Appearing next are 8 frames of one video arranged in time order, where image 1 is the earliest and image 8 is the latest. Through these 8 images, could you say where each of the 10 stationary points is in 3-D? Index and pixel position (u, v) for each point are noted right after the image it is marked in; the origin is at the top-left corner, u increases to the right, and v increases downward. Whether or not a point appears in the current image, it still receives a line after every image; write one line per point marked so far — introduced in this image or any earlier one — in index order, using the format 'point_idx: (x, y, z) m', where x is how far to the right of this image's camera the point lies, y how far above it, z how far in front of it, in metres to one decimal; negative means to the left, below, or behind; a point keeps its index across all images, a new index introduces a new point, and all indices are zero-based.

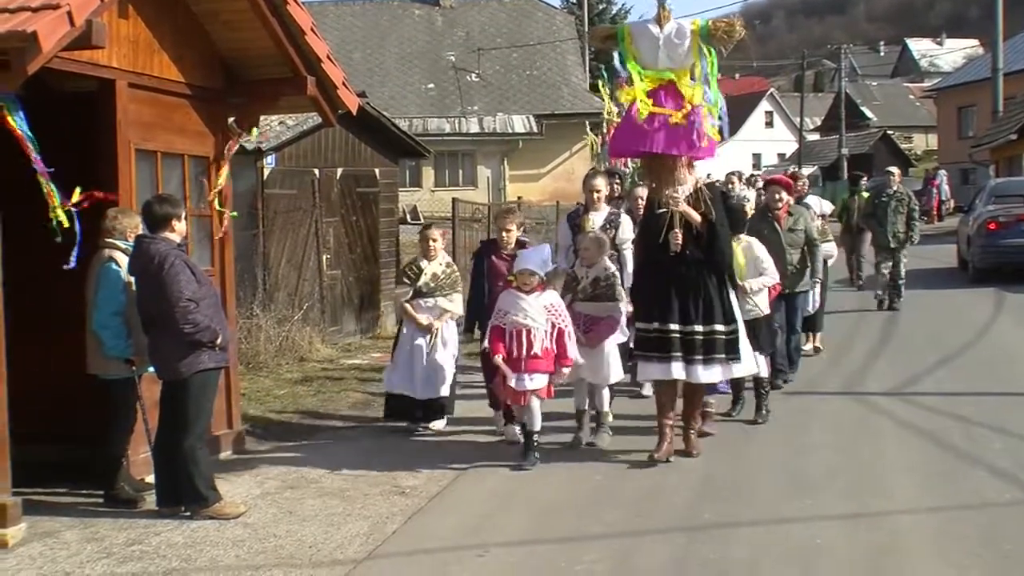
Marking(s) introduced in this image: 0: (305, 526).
0: (-0.7, -0.8, +5.9) m
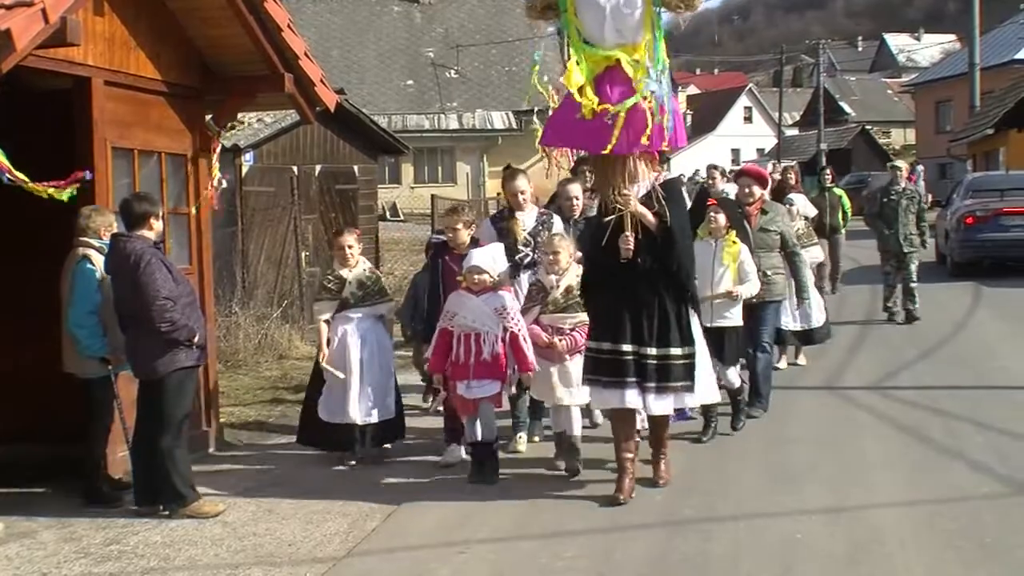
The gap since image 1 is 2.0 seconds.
0: (-0.8, -0.8, +5.9) m
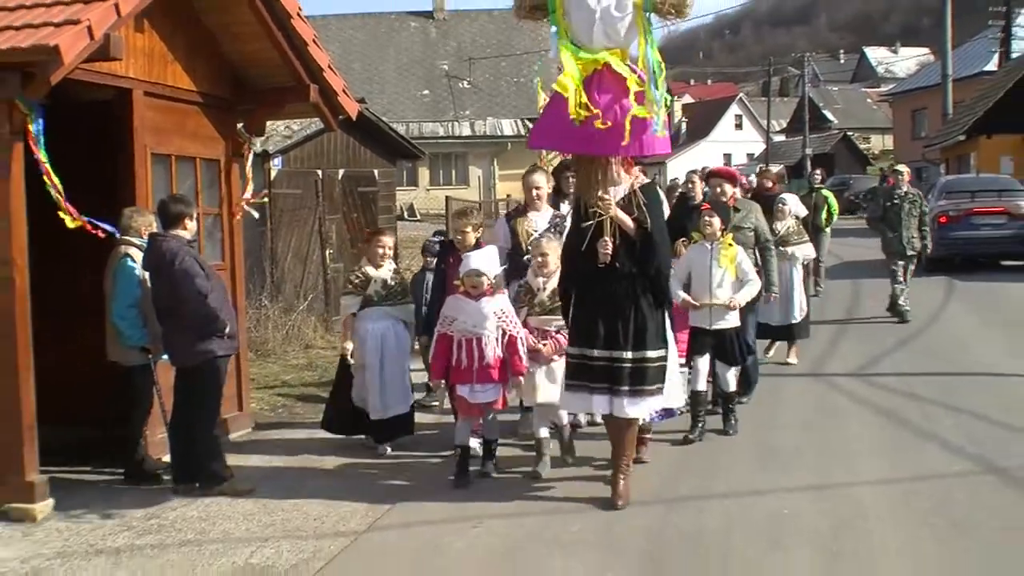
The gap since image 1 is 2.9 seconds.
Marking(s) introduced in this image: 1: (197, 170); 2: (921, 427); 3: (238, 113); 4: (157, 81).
0: (-0.7, -0.8, +6.4) m
1: (-1.3, +0.5, +7.2) m
2: (+1.6, -0.6, +7.0) m
3: (-1.2, +0.7, +7.6) m
4: (-1.4, +0.8, +6.7) m
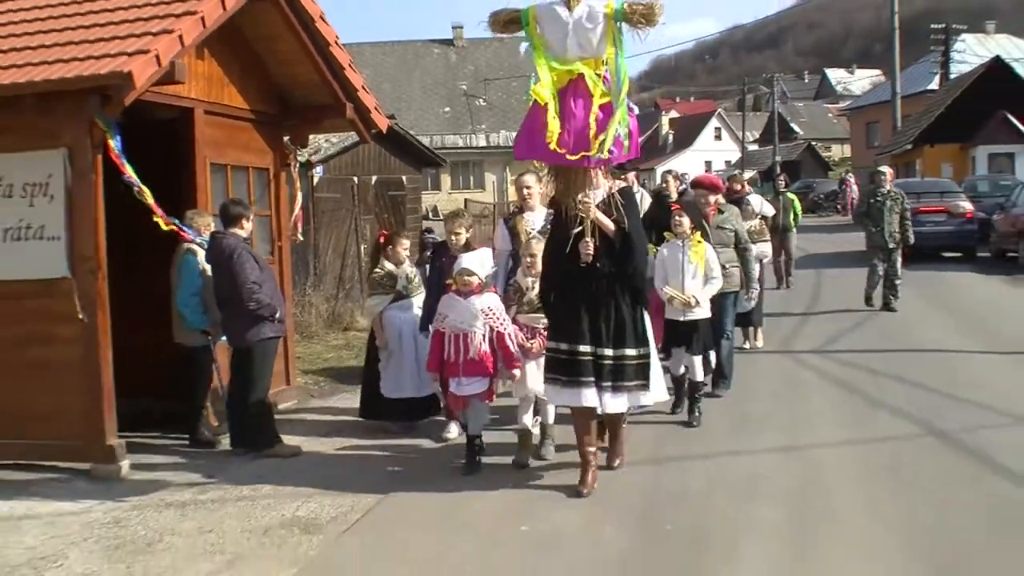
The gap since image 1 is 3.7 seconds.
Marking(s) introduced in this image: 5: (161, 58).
0: (-0.7, -0.7, +7.5) m
1: (-1.2, +0.5, +8.2) m
2: (+1.7, -0.5, +8.0) m
3: (-1.1, +0.8, +8.6) m
4: (-1.3, +0.8, +7.7) m
5: (-1.3, +0.9, +6.5) m
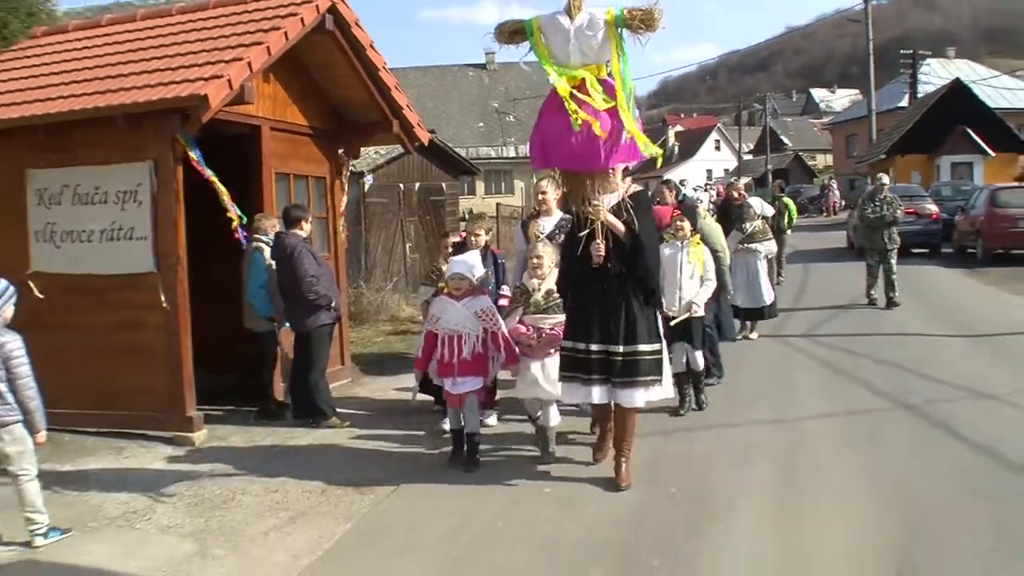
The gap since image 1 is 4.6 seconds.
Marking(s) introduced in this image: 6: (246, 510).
0: (-0.6, -0.7, +8.6) m
1: (-1.1, +0.6, +9.4) m
2: (+1.8, -0.5, +9.0) m
3: (-1.0, +0.8, +9.8) m
4: (-1.2, +0.9, +8.9) m
5: (-1.2, +0.9, +7.6) m
6: (-1.1, -0.8, +7.0) m
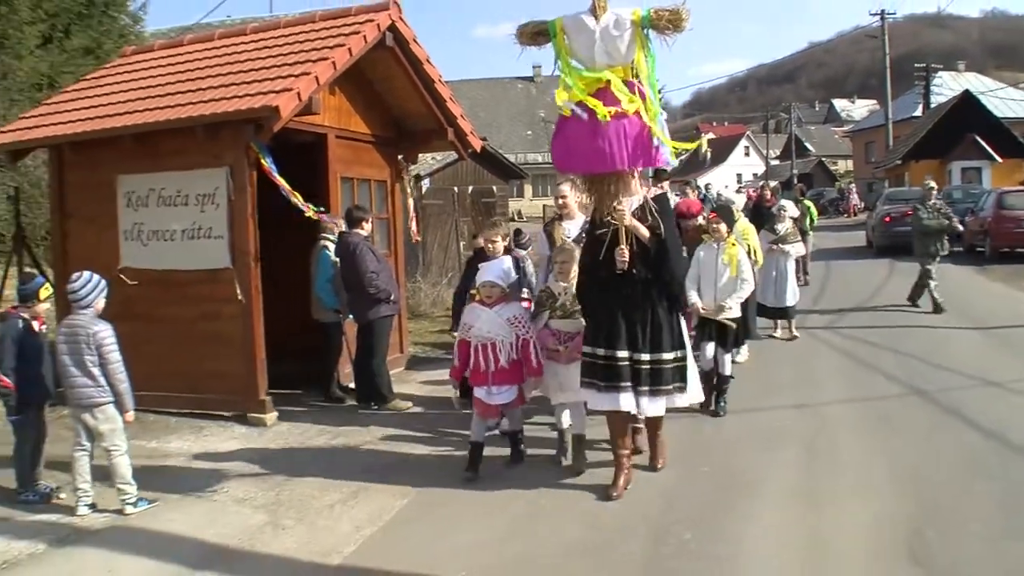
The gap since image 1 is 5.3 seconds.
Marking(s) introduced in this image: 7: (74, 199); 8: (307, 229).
0: (-0.3, -0.7, +9.4) m
1: (-0.8, +0.6, +10.2) m
2: (+2.1, -0.5, +9.7) m
3: (-0.7, +0.9, +10.6) m
4: (-0.9, +0.9, +9.7) m
5: (-1.0, +0.9, +8.4) m
6: (-0.9, -0.8, +7.8) m
7: (-2.4, +0.5, +9.6) m
8: (-1.3, +0.4, +10.8) m
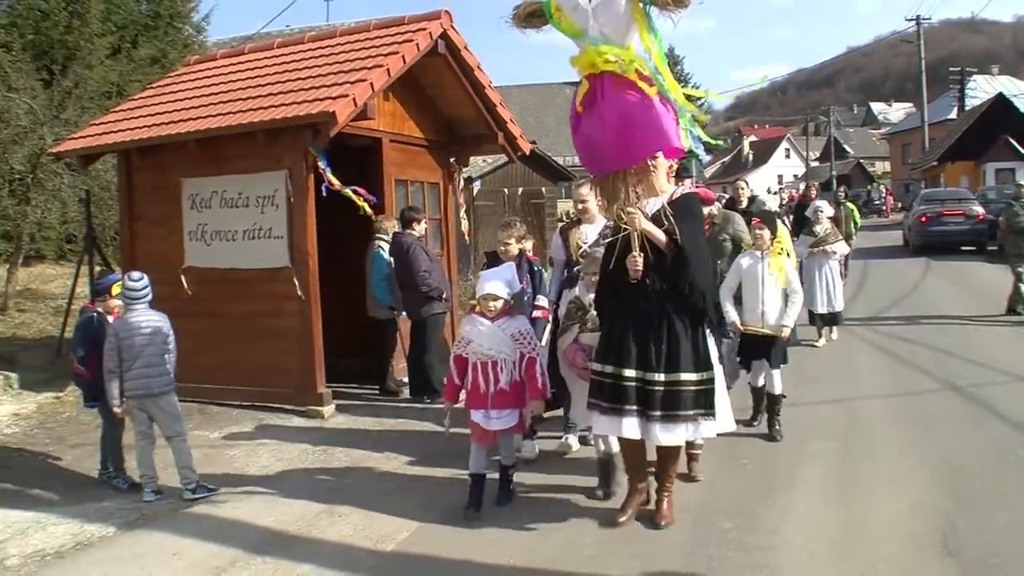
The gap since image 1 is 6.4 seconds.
0: (-0.1, -0.7, +9.7) m
1: (-0.5, +0.6, +10.5) m
2: (+2.3, -0.4, +10.0) m
3: (-0.4, +0.9, +10.9) m
4: (-0.7, +0.9, +10.0) m
5: (-0.8, +0.9, +8.8) m
6: (-0.7, -0.8, +8.2) m
7: (-2.1, +0.5, +10.1) m
8: (-1.0, +0.4, +11.2) m
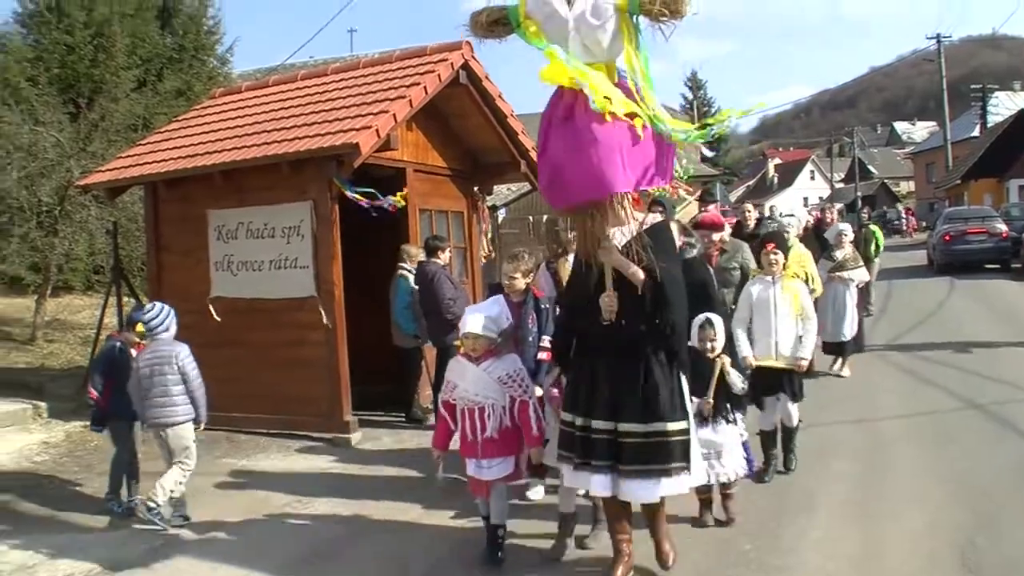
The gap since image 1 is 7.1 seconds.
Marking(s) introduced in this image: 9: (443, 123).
0: (+0.1, -0.8, +9.8) m
1: (-0.4, +0.4, +10.6) m
2: (+2.5, -0.5, +10.0) m
3: (-0.2, +0.7, +11.0) m
4: (-0.5, +0.8, +10.1) m
5: (-0.7, +0.8, +8.9) m
6: (-0.5, -0.9, +8.2) m
7: (-2.0, +0.3, +10.1) m
8: (-0.8, +0.2, +11.2) m
9: (-0.4, +1.0, +10.4) m
